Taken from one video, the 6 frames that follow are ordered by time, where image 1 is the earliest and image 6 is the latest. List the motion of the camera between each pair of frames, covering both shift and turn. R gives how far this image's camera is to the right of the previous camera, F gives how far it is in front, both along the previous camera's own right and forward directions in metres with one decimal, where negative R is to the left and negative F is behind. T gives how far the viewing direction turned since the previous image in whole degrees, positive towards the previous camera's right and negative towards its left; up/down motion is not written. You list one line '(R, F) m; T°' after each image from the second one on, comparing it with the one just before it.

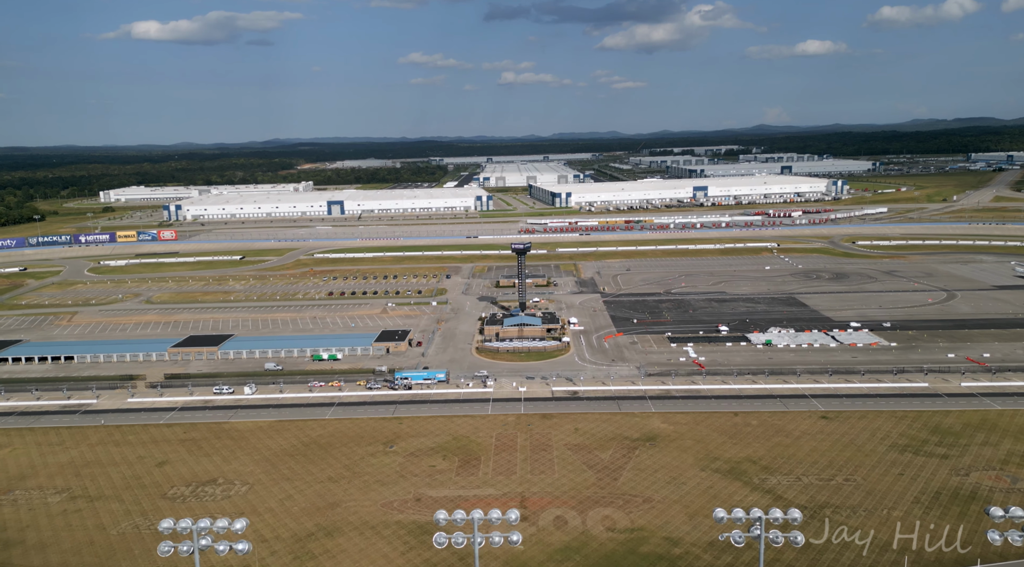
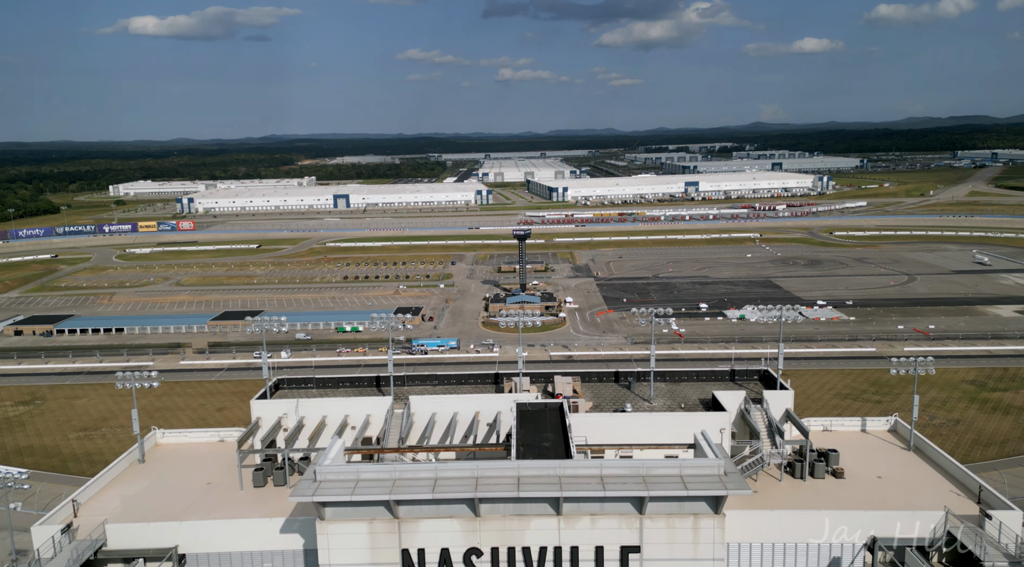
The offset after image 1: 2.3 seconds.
(-0.4, -6.2) m; 0°
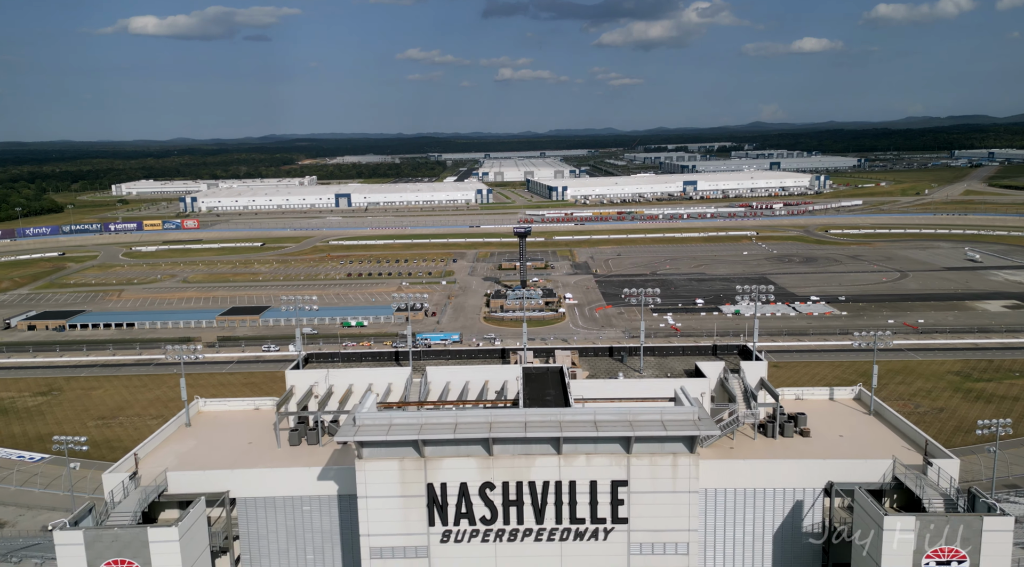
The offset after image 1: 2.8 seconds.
(-0.1, -1.5) m; 0°
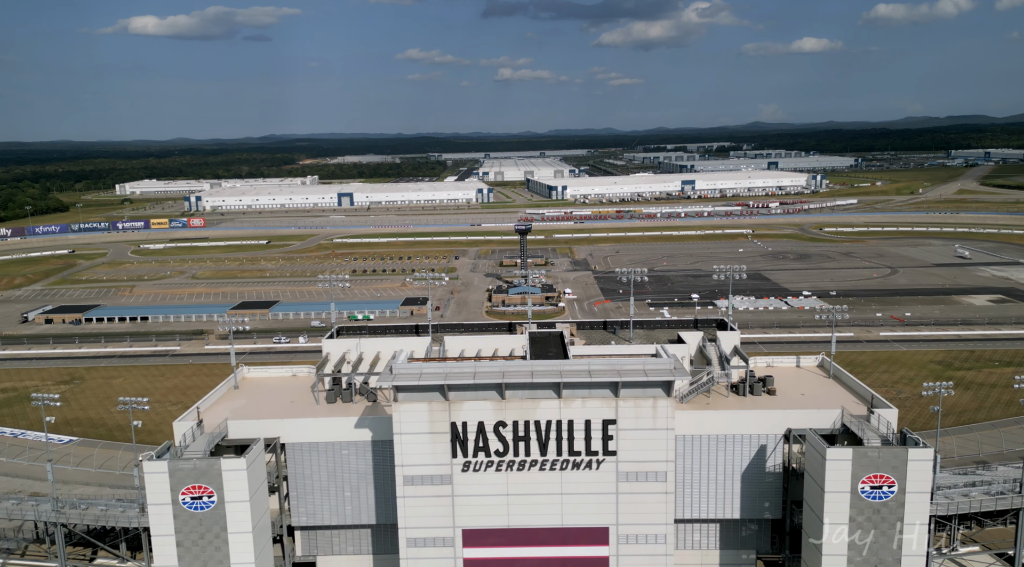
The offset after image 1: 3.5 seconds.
(-0.1, -2.0) m; 0°
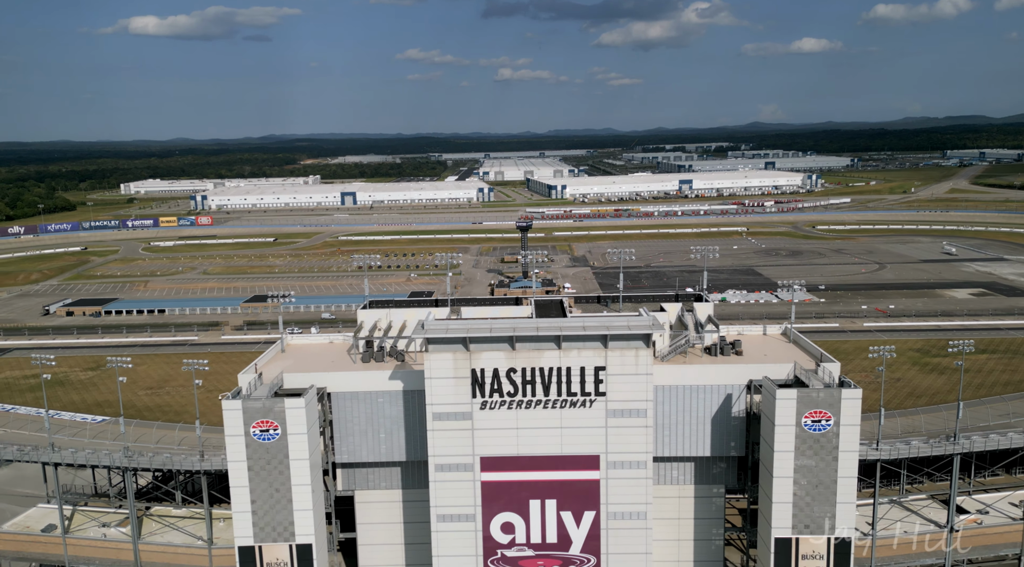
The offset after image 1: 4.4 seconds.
(-0.2, -2.6) m; 0°
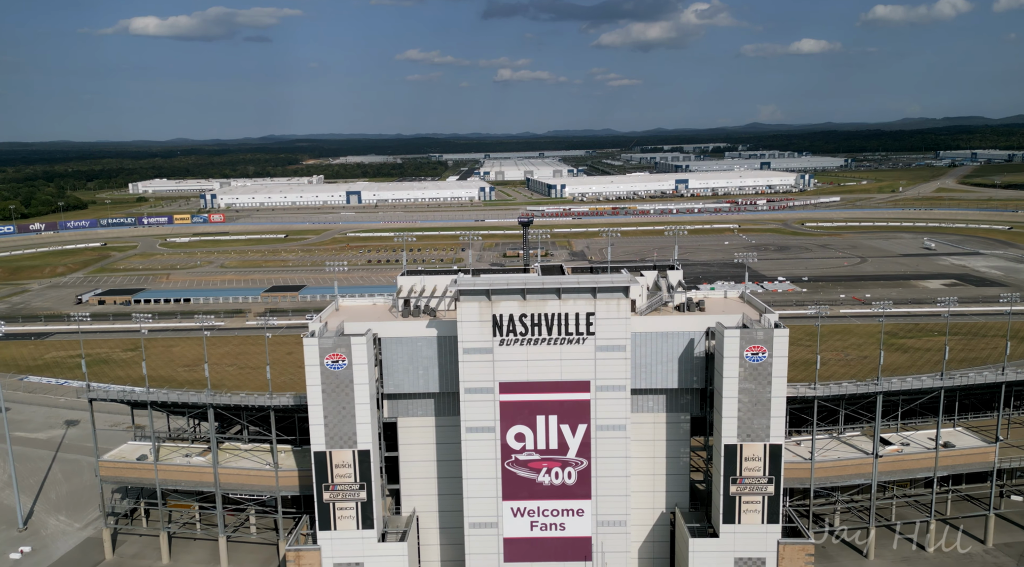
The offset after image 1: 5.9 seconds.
(-0.3, -4.4) m; 0°
